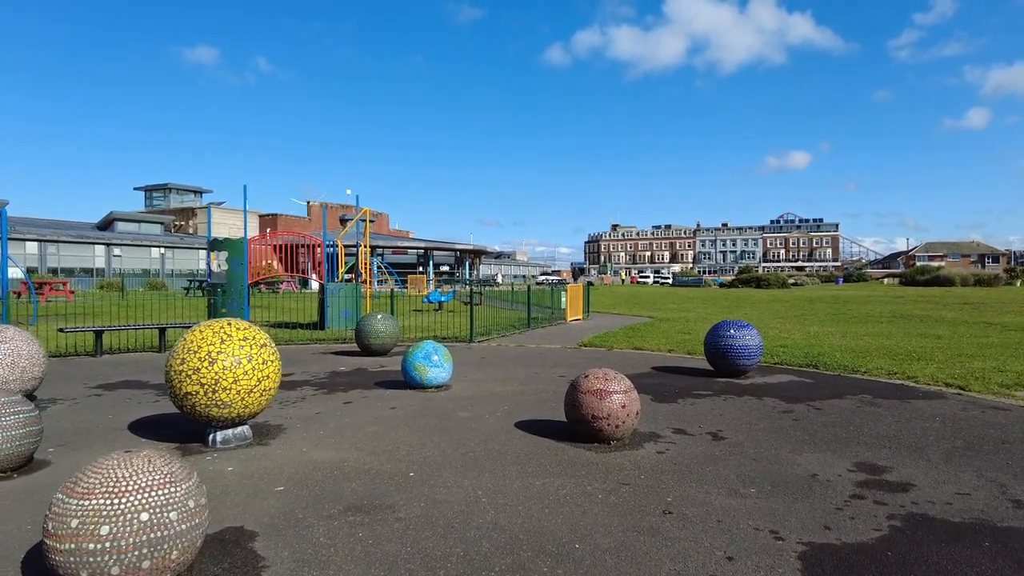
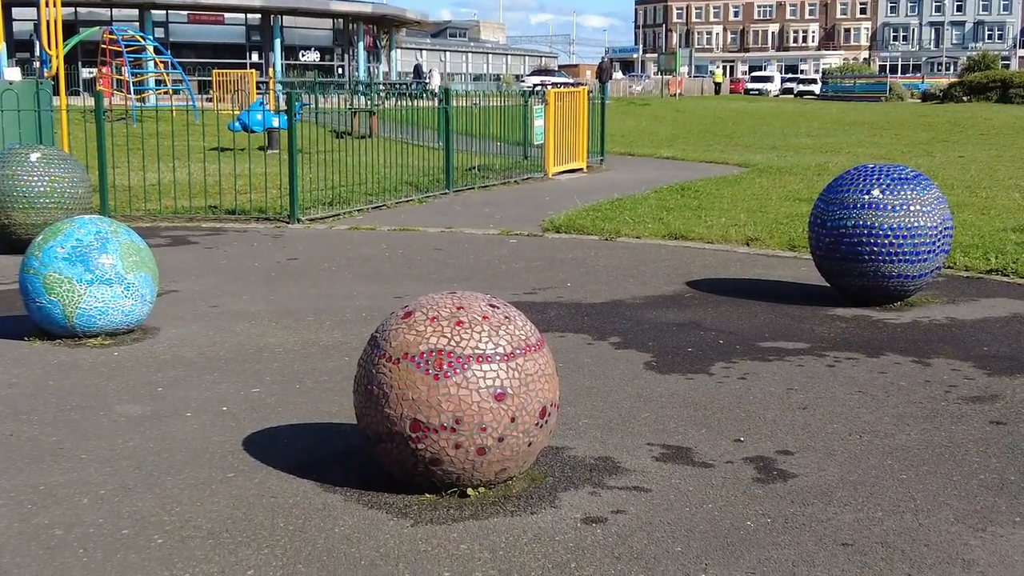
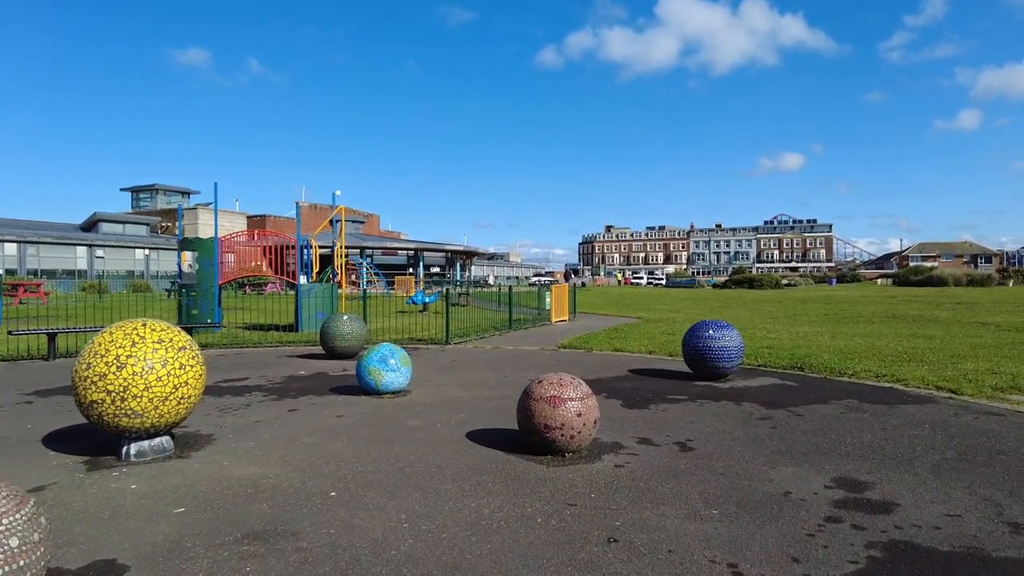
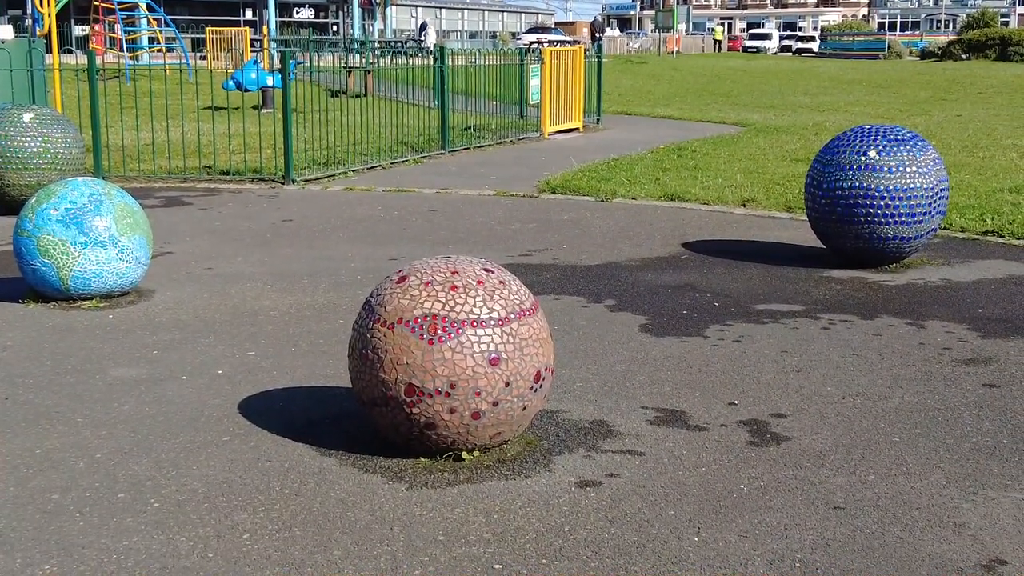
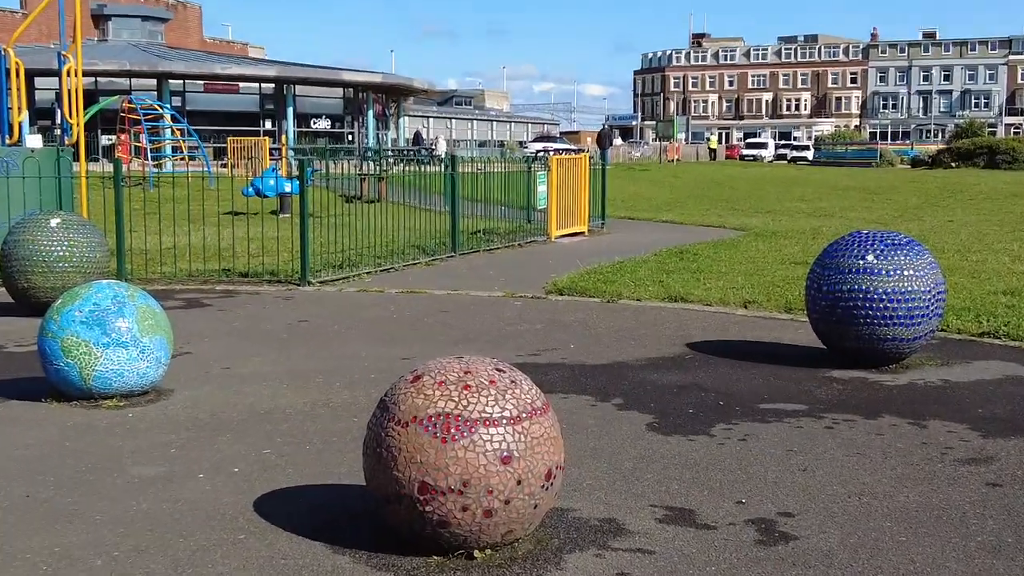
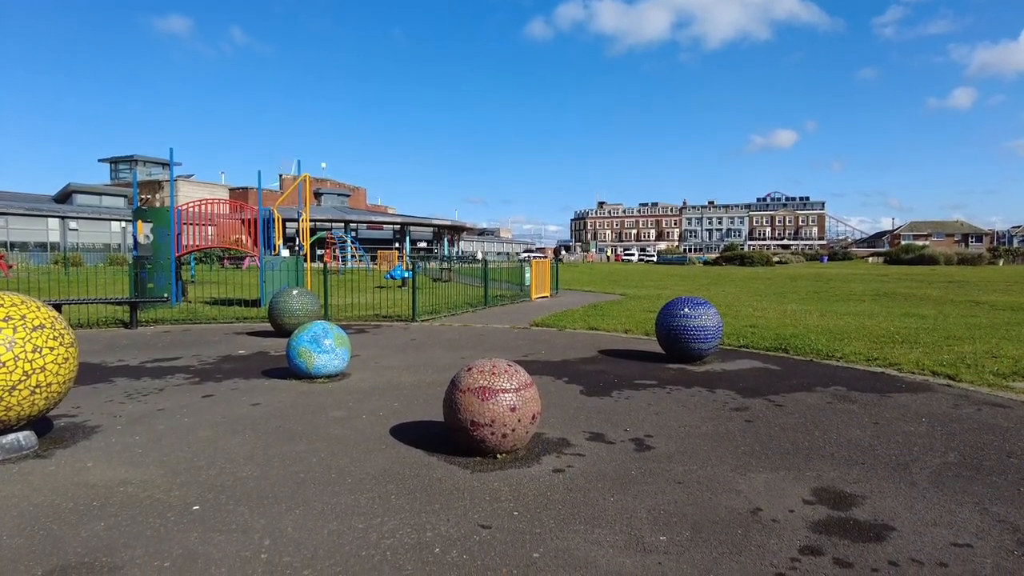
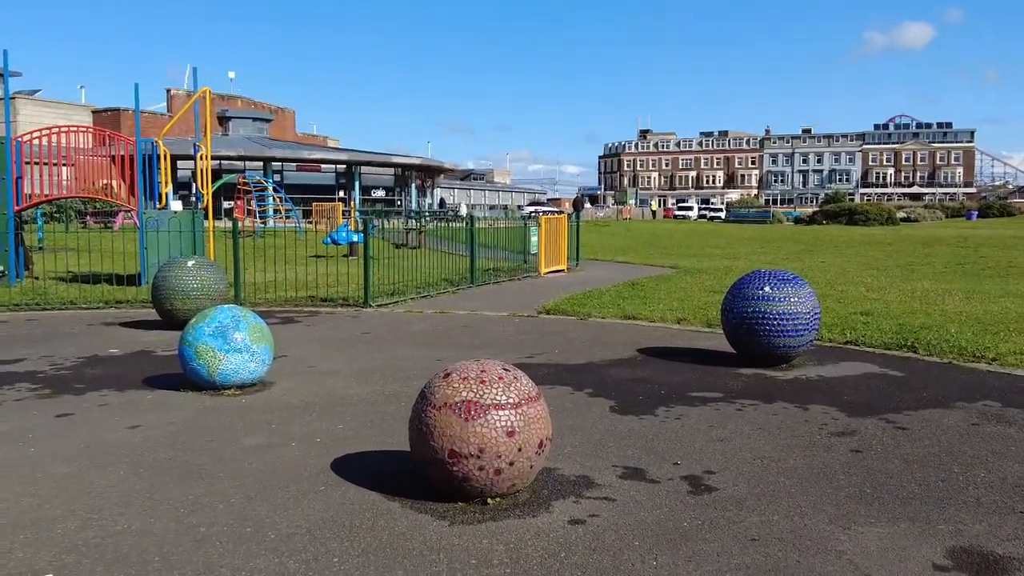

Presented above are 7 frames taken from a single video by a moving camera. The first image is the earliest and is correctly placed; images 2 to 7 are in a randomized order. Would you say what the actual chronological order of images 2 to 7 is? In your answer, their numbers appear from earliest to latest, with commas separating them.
3, 6, 7, 5, 2, 4
